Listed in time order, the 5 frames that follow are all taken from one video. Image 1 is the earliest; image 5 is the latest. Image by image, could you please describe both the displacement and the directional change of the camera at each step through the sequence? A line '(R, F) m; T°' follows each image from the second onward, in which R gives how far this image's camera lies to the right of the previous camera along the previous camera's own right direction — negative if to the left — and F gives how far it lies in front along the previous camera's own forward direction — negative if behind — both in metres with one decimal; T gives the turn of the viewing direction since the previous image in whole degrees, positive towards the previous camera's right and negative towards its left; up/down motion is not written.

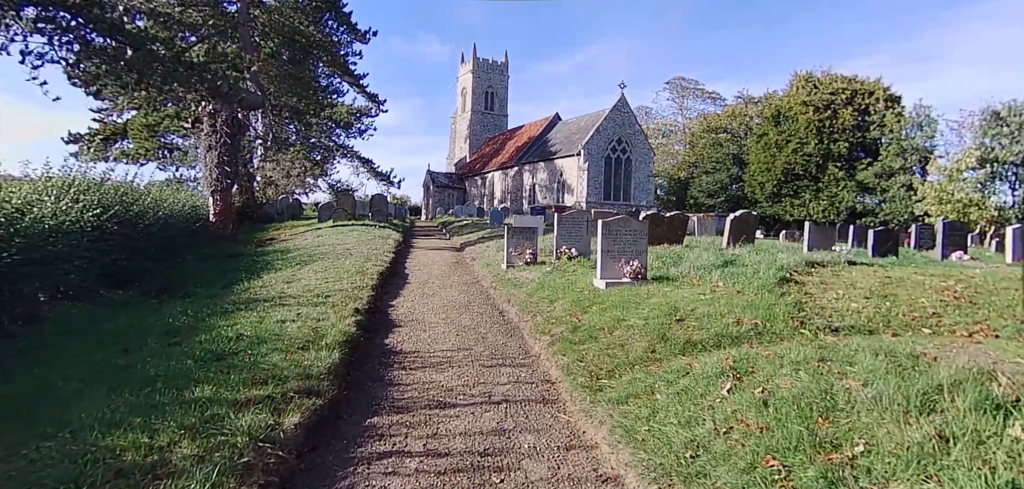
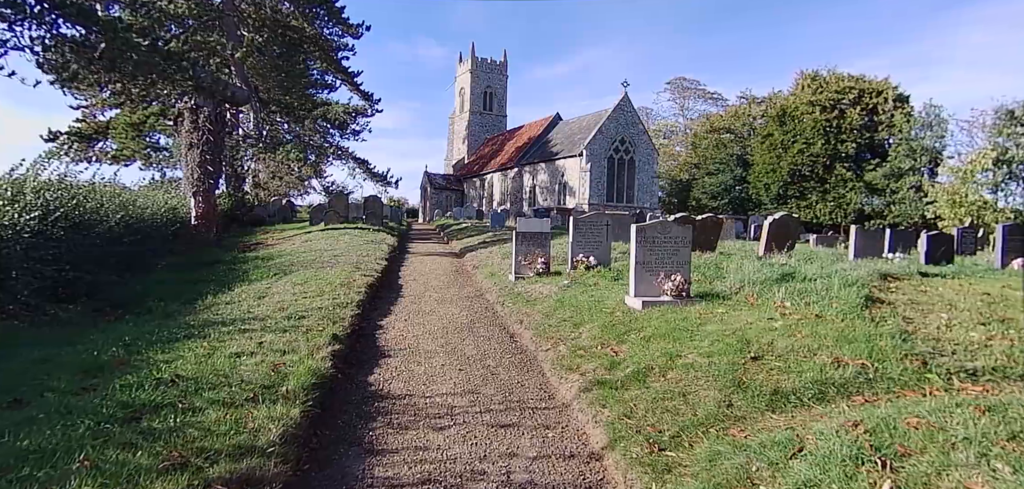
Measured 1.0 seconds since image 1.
(-0.2, +1.2) m; 0°
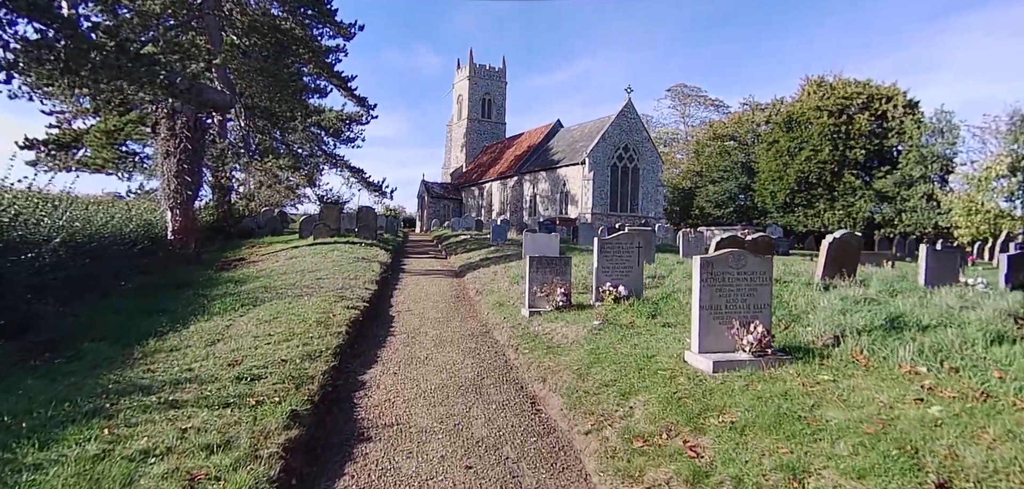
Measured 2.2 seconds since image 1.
(-0.2, +1.4) m; 0°
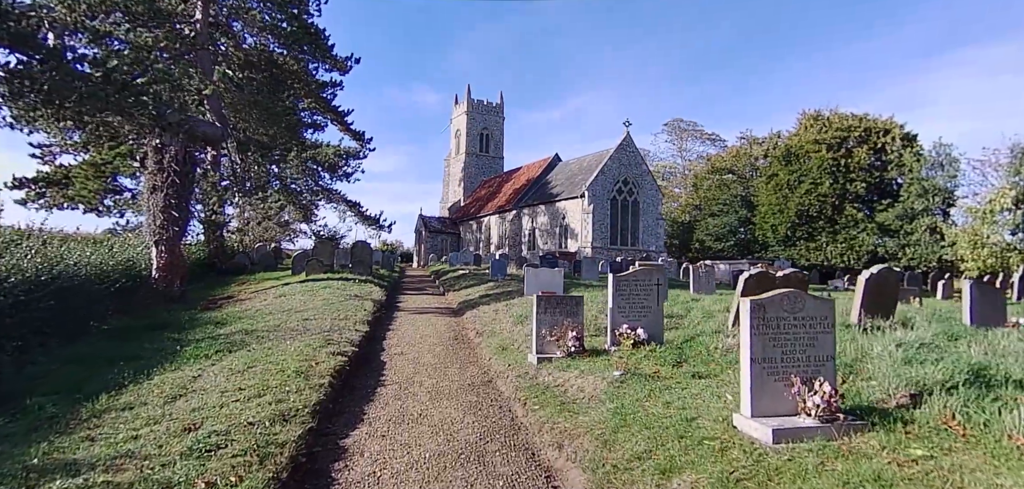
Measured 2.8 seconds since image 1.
(-0.1, +0.7) m; 0°
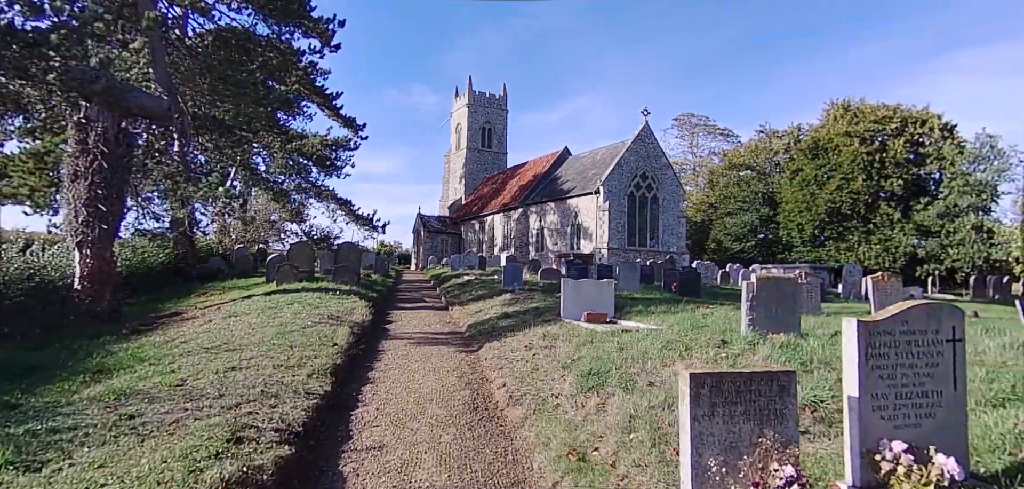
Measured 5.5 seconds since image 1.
(-0.6, +3.5) m; 0°
